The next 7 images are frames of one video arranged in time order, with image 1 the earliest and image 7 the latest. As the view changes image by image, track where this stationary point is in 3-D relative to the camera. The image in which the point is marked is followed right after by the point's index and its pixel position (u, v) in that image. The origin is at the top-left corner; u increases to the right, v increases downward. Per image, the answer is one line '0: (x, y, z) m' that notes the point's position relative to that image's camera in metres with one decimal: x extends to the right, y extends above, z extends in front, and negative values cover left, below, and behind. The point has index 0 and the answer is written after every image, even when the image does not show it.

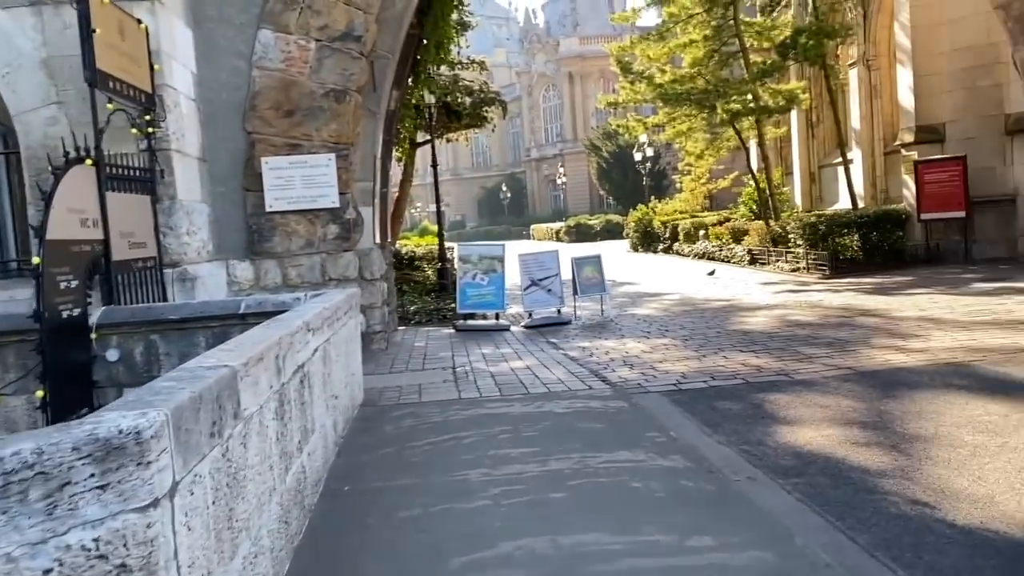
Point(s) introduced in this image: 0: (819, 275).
0: (+6.0, +0.3, +16.9) m
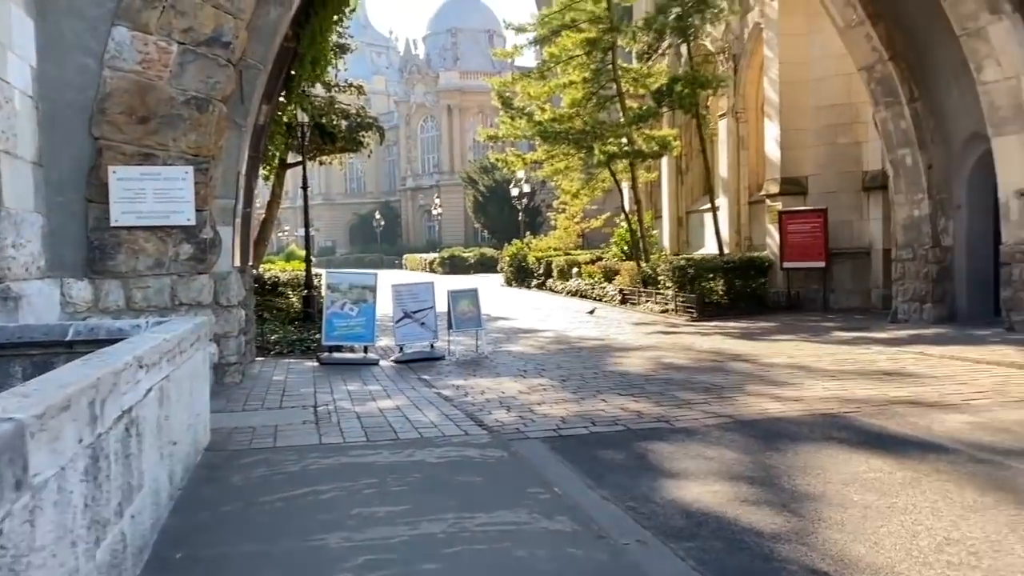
0: (+3.5, -0.6, +17.1) m
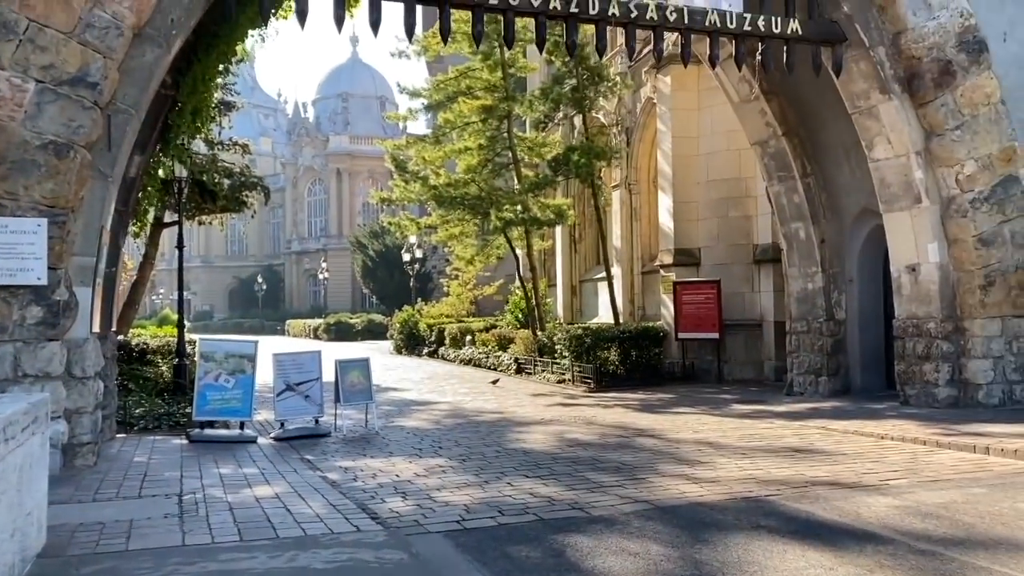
0: (+1.4, -1.9, +16.7) m
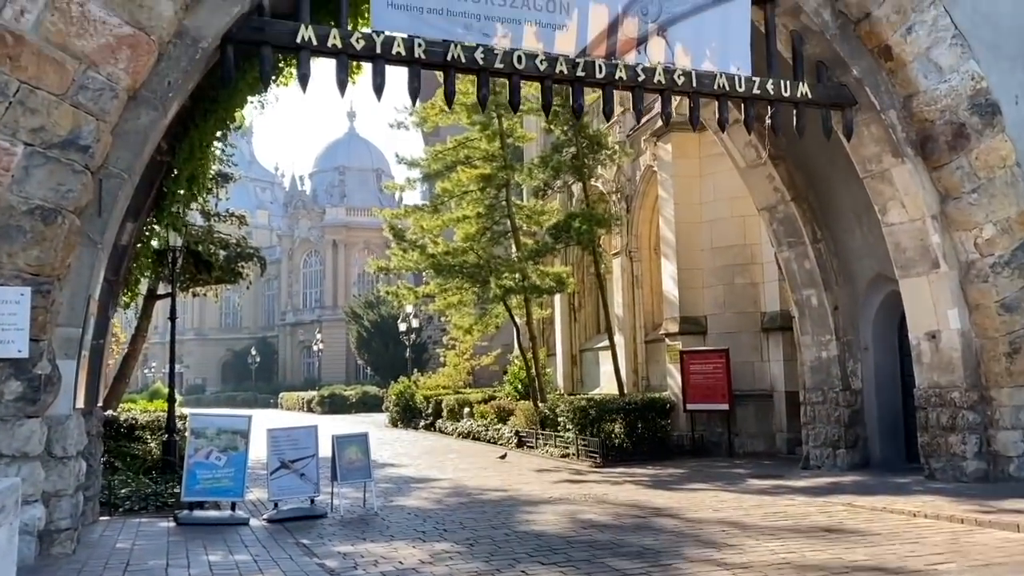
0: (+1.5, -3.2, +16.1) m
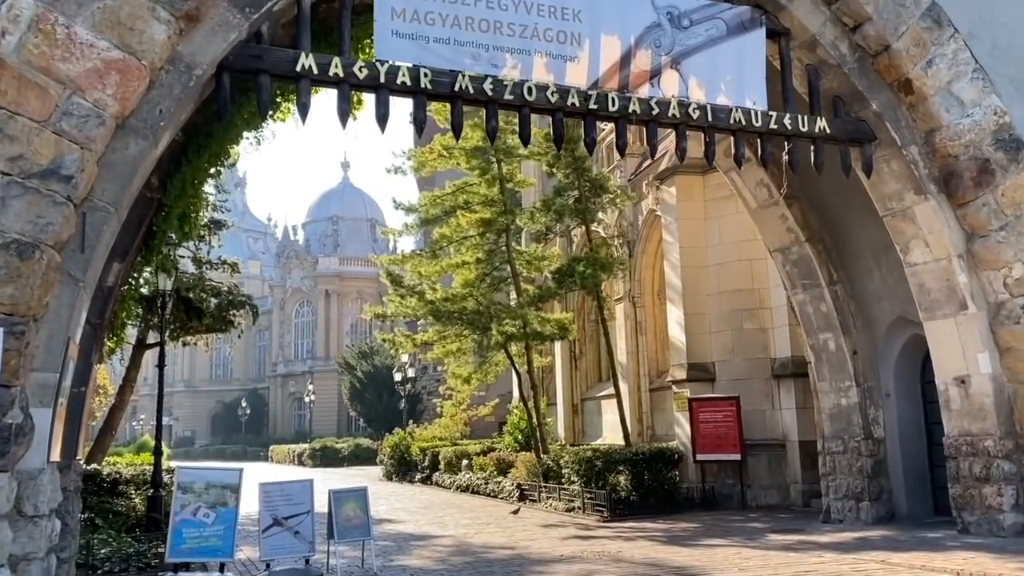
0: (+1.5, -4.0, +15.3) m
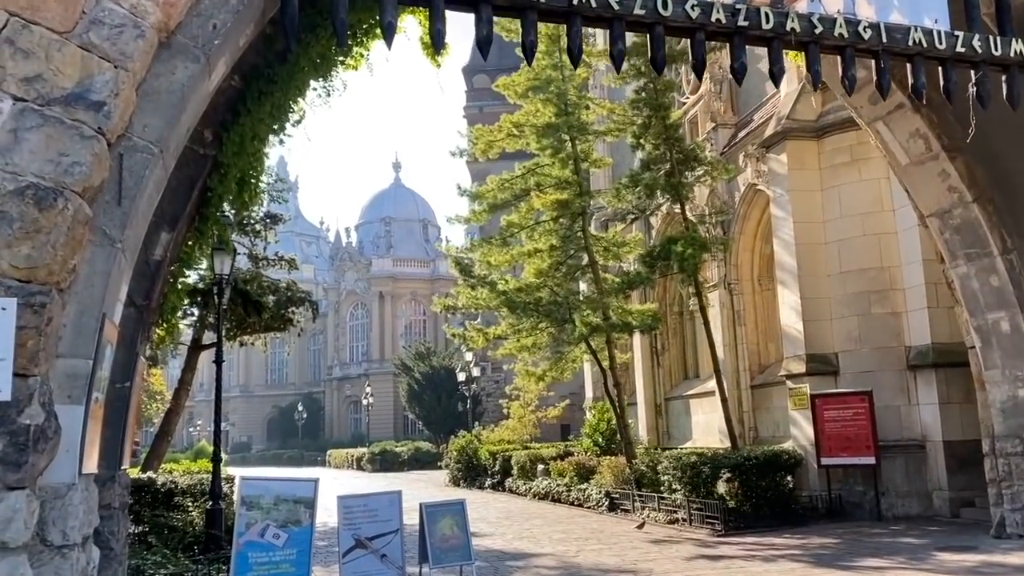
0: (+3.1, -3.7, +13.4) m
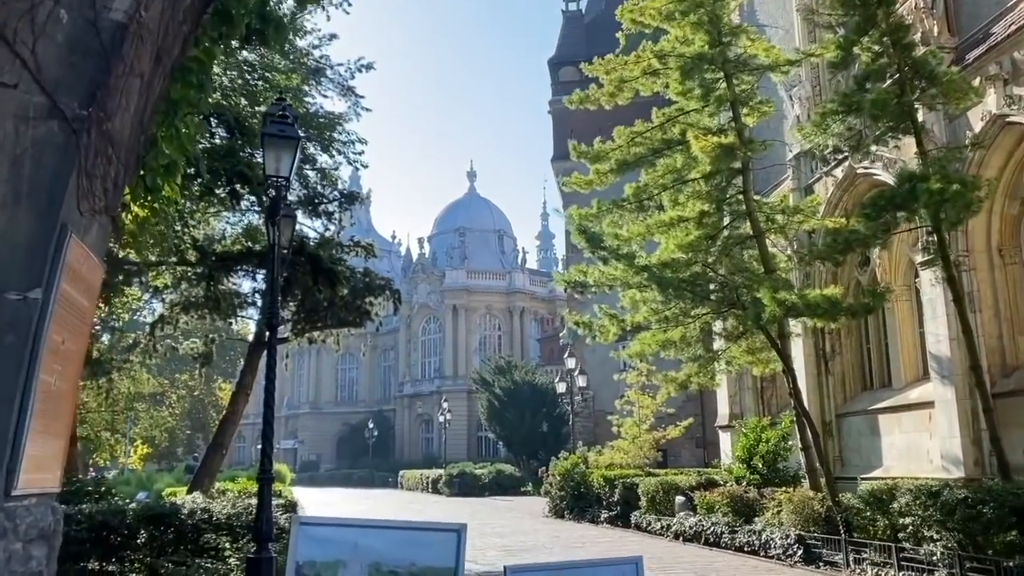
0: (+5.0, -3.2, +8.7) m
